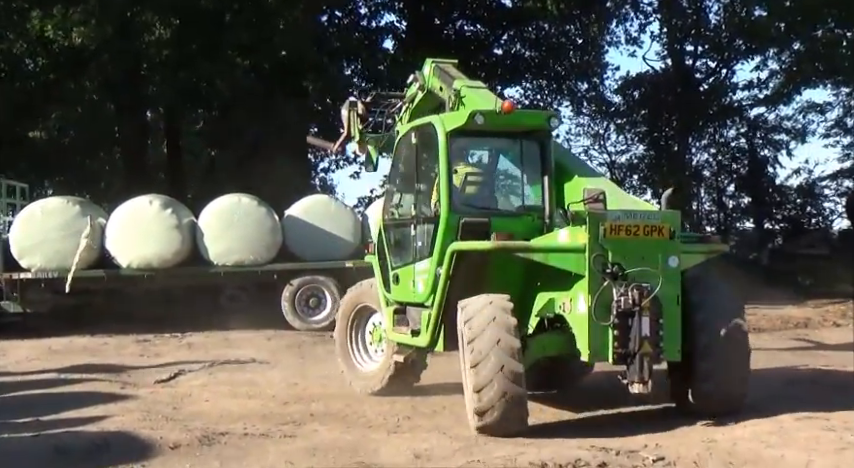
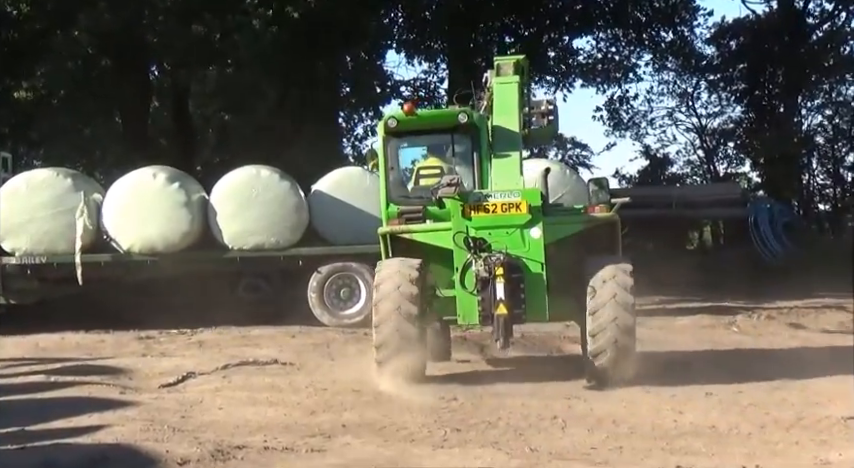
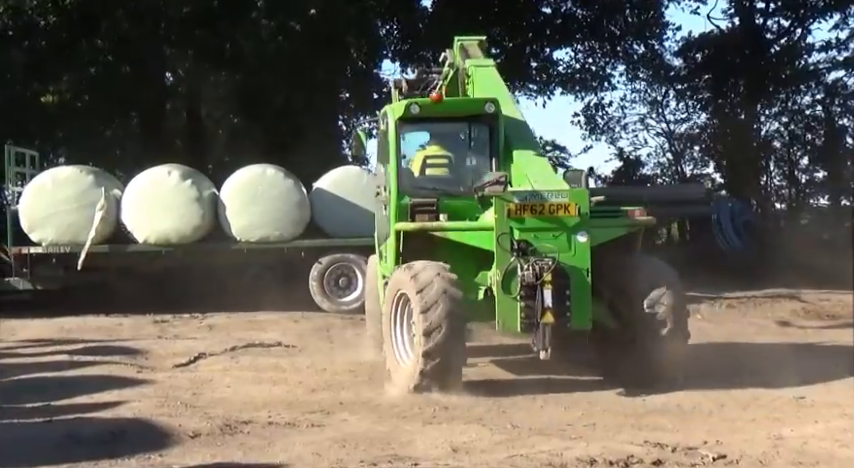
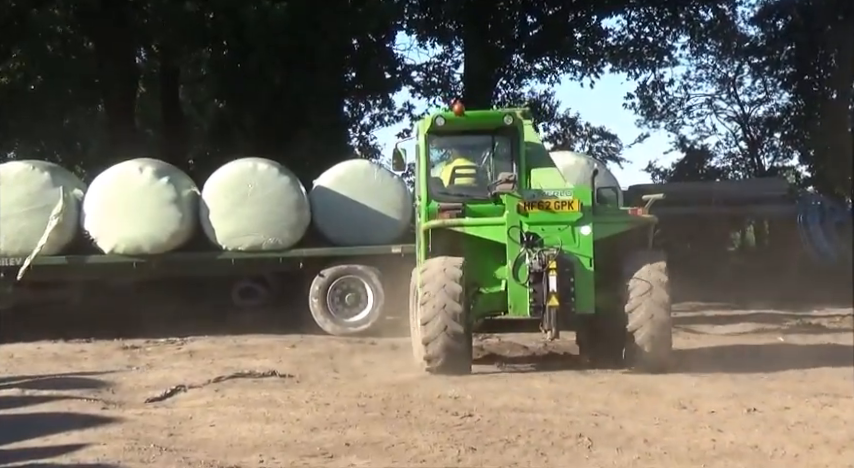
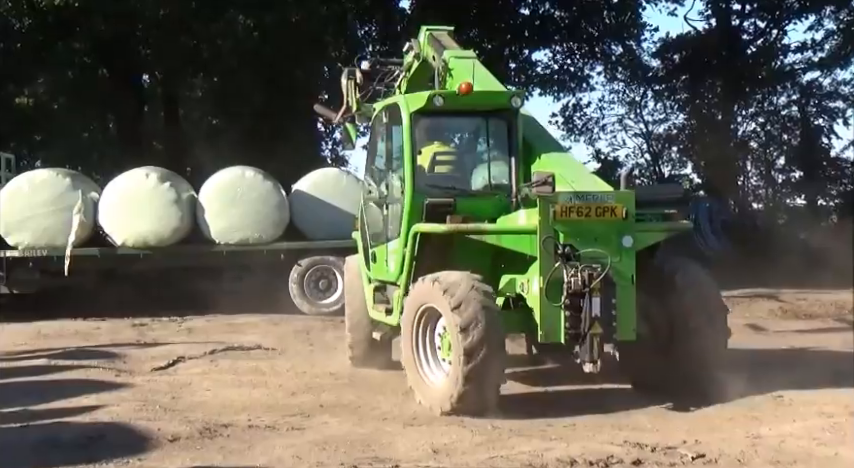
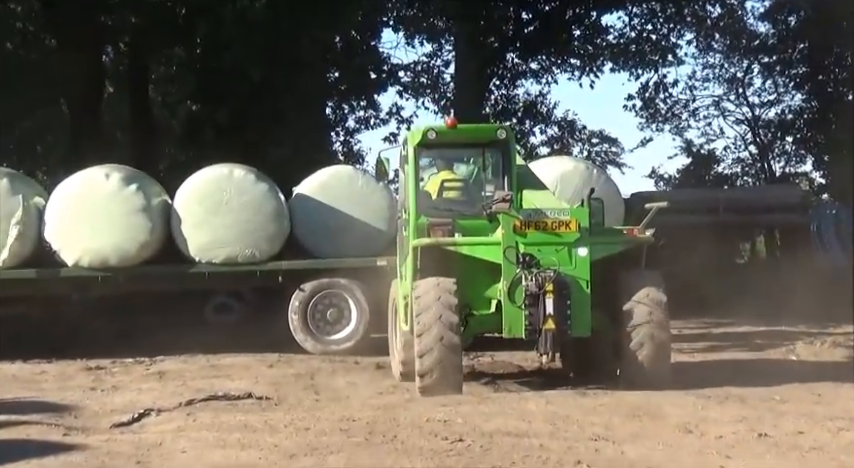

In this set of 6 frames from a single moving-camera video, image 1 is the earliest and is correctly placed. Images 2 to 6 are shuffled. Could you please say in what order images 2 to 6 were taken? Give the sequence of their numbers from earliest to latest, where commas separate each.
5, 3, 2, 4, 6
